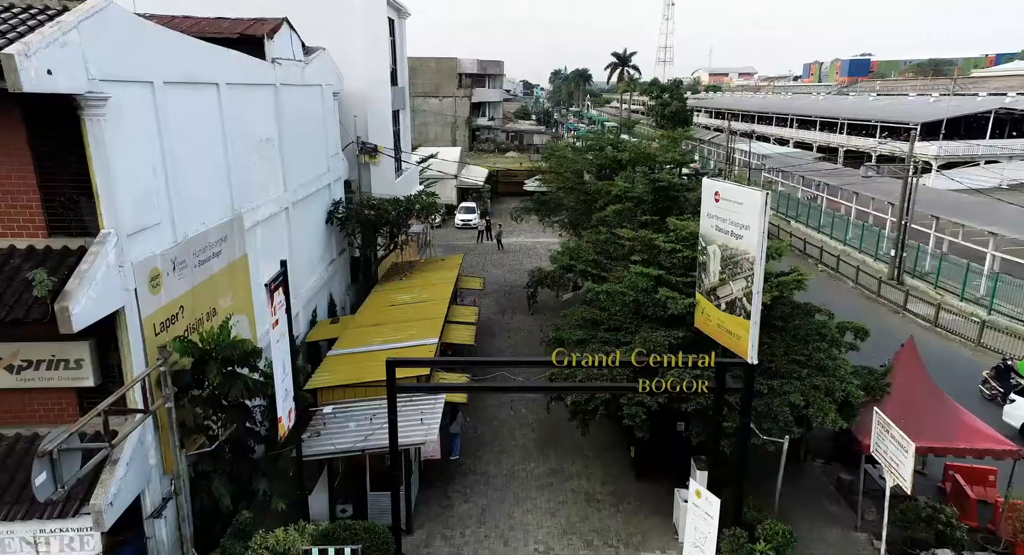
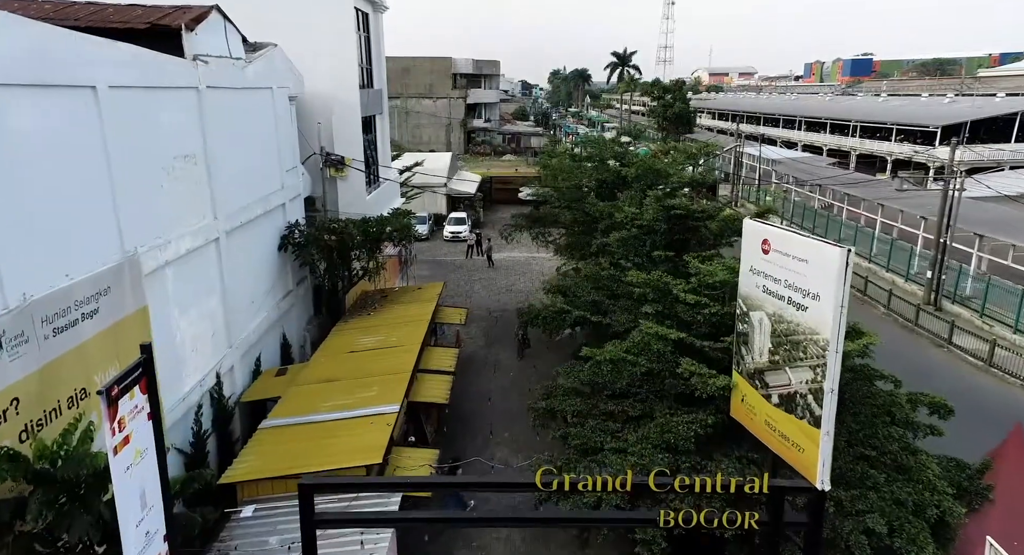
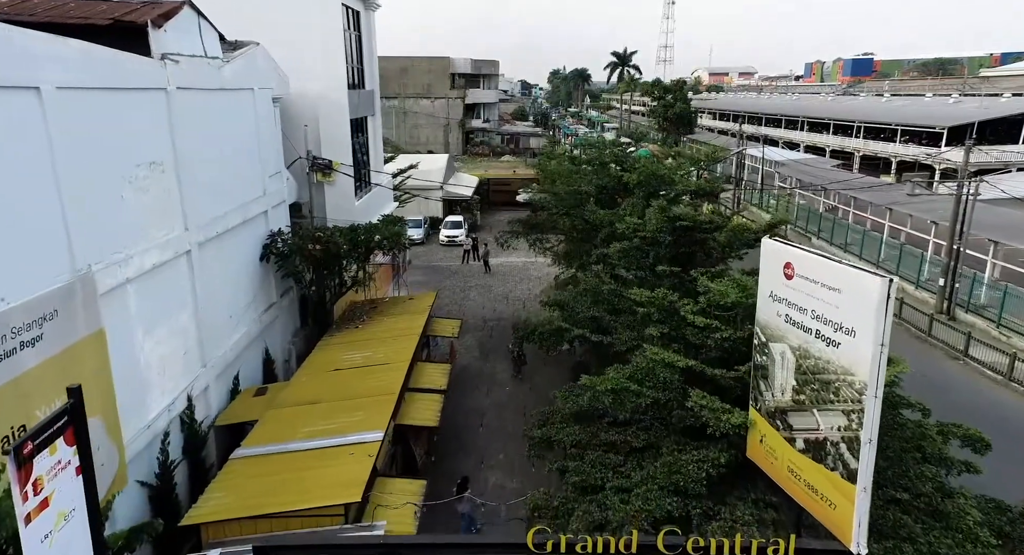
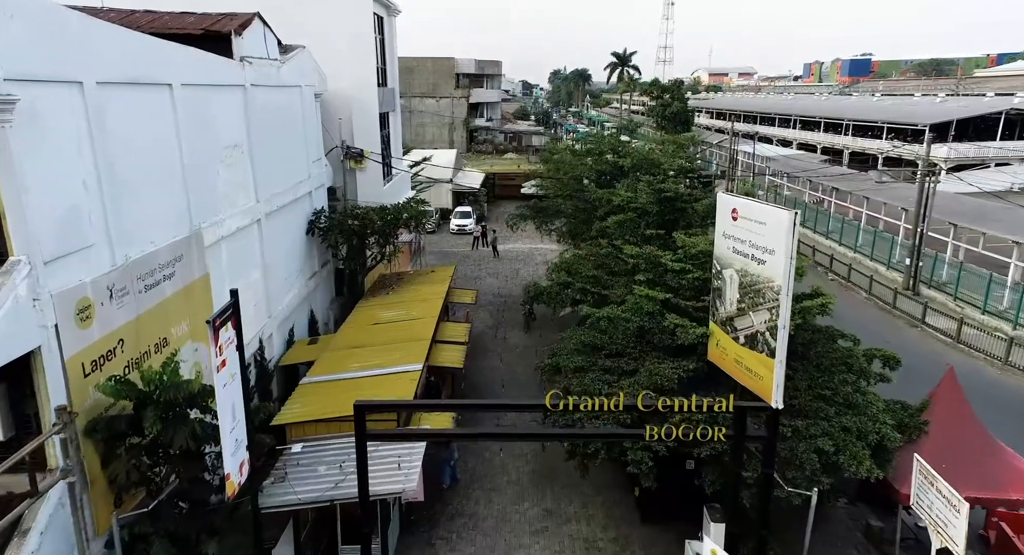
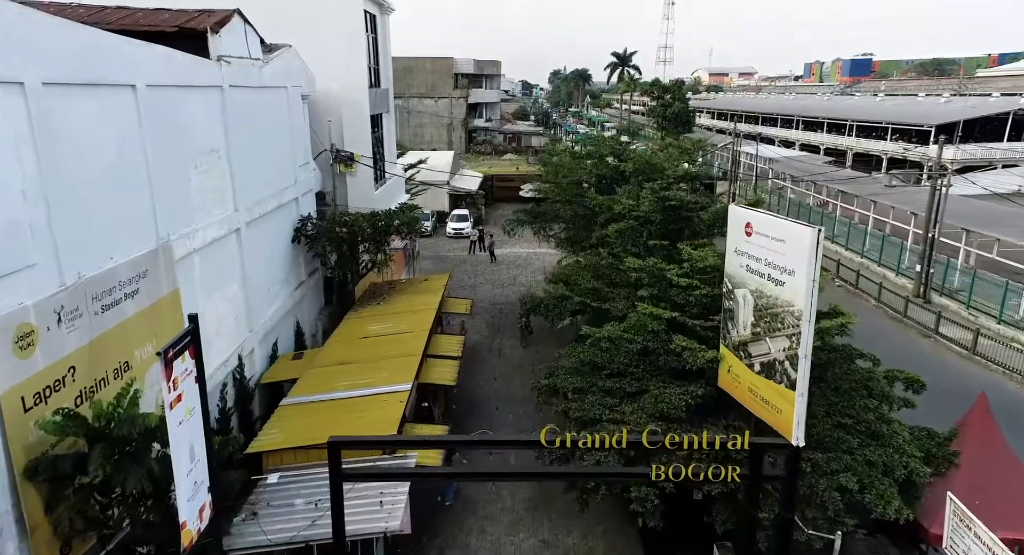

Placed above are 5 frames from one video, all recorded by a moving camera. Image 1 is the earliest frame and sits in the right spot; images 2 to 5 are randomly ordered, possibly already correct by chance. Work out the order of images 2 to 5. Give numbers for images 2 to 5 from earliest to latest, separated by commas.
4, 5, 2, 3
